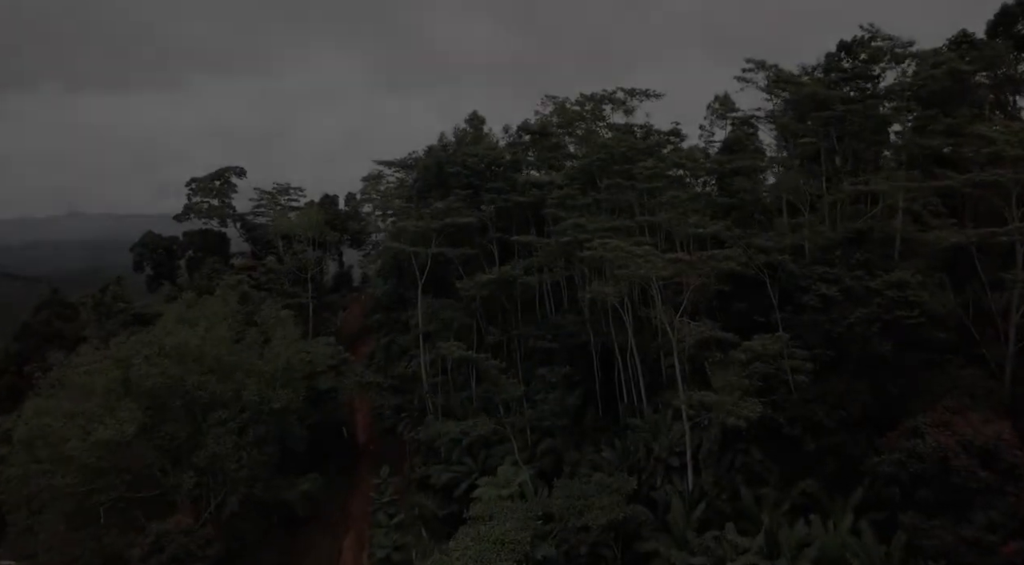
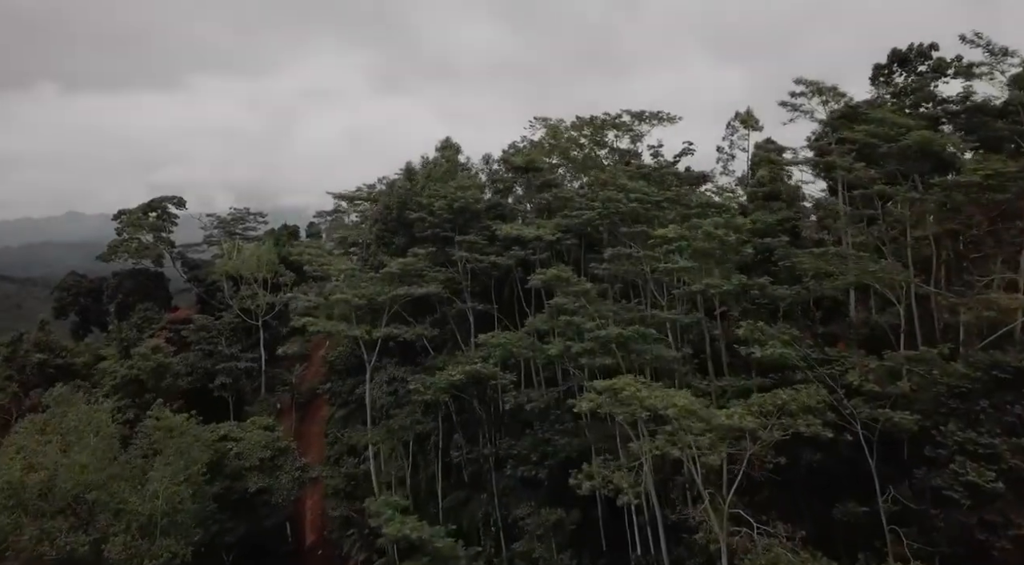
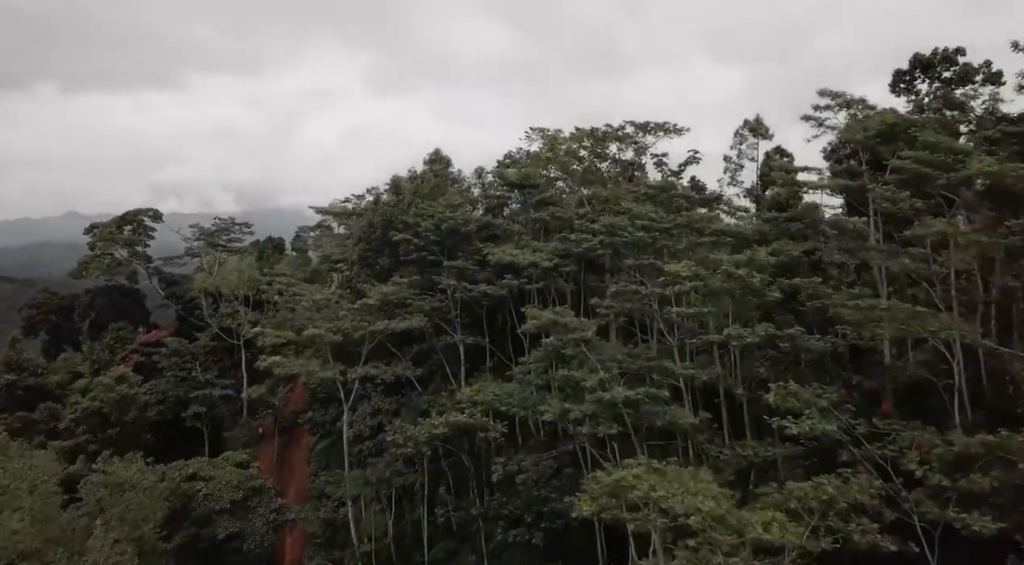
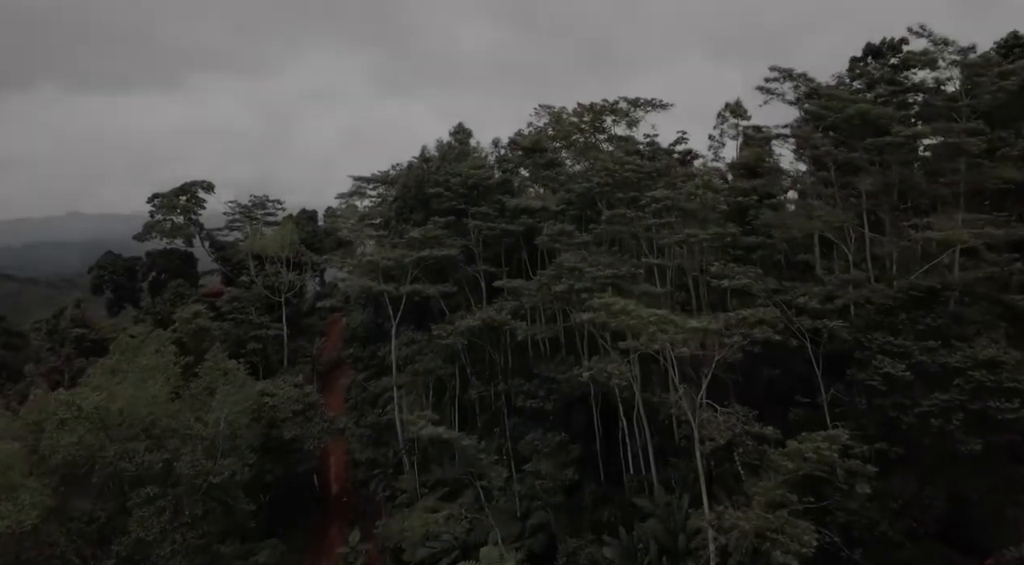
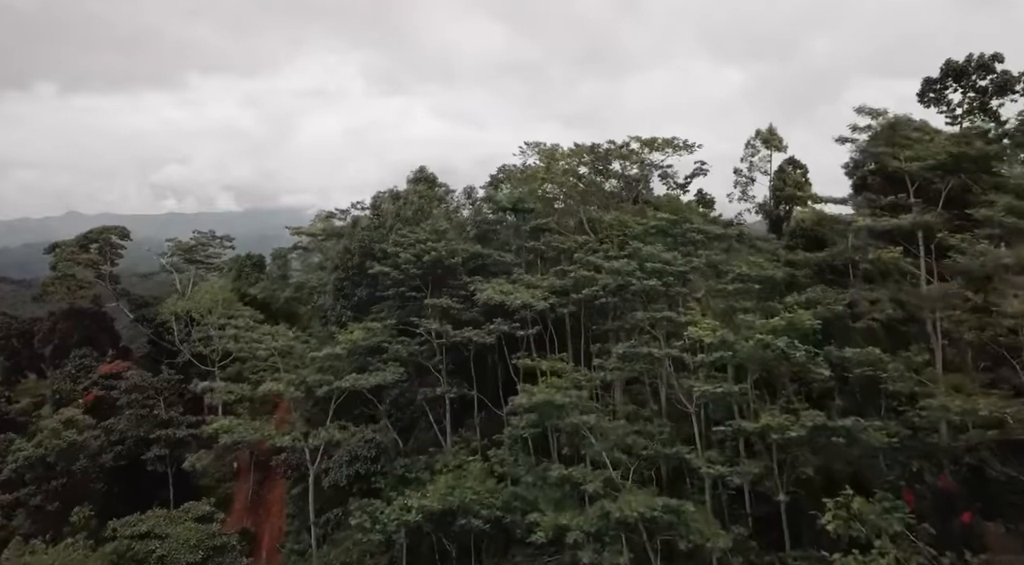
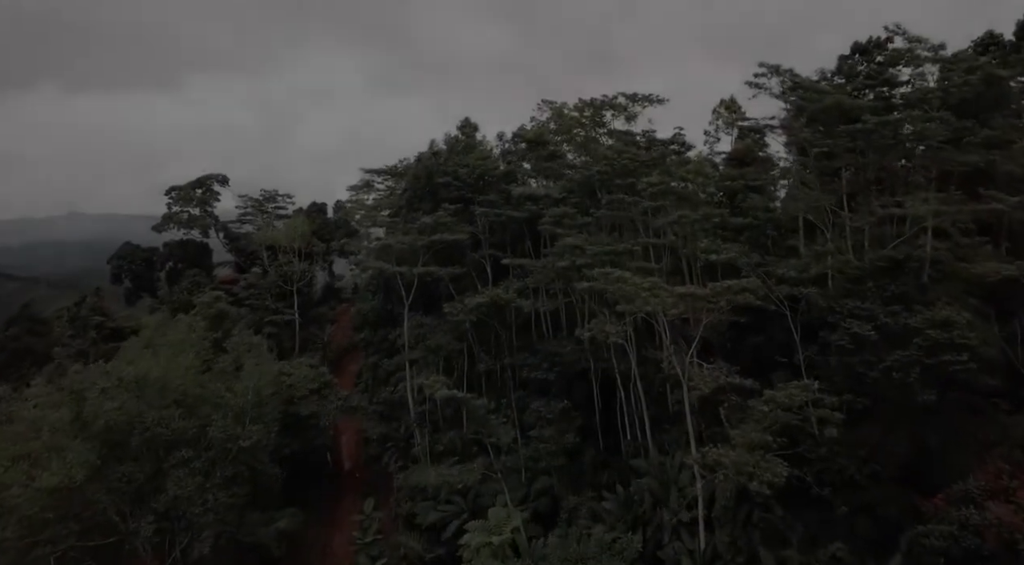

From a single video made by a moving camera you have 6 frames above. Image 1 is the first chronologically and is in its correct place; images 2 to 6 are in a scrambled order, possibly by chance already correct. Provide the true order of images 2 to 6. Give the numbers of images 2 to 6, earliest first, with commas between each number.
6, 4, 2, 3, 5
